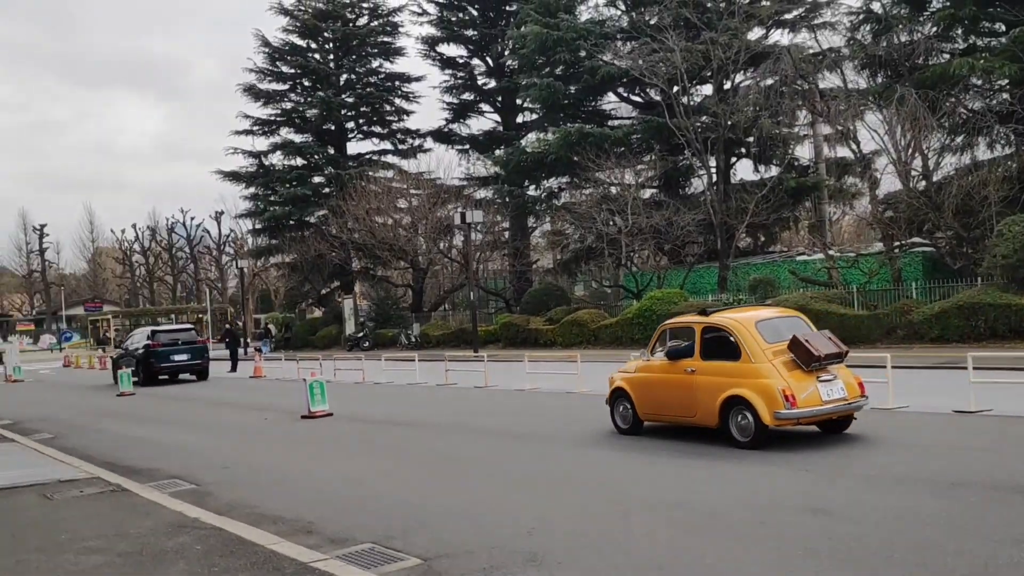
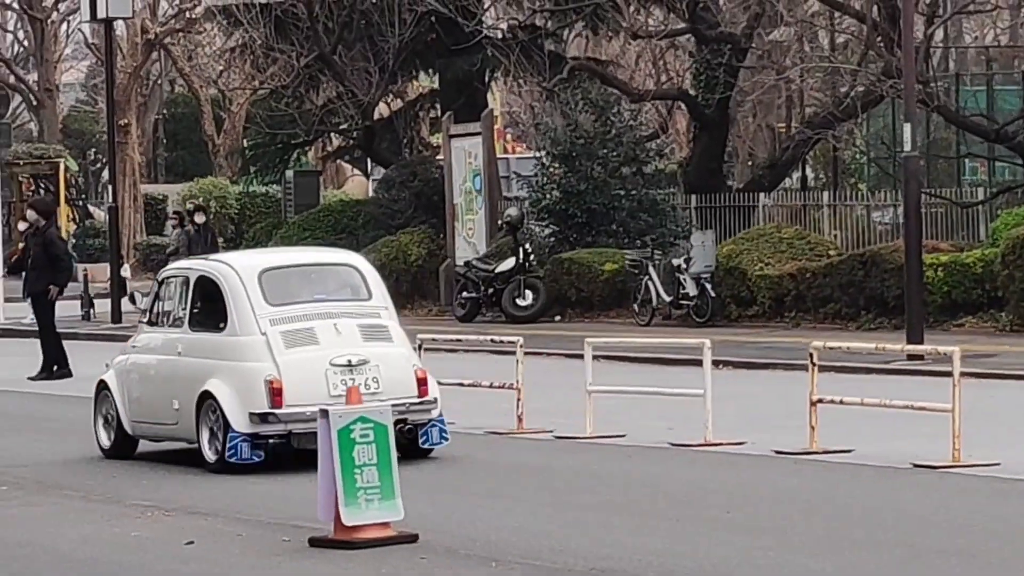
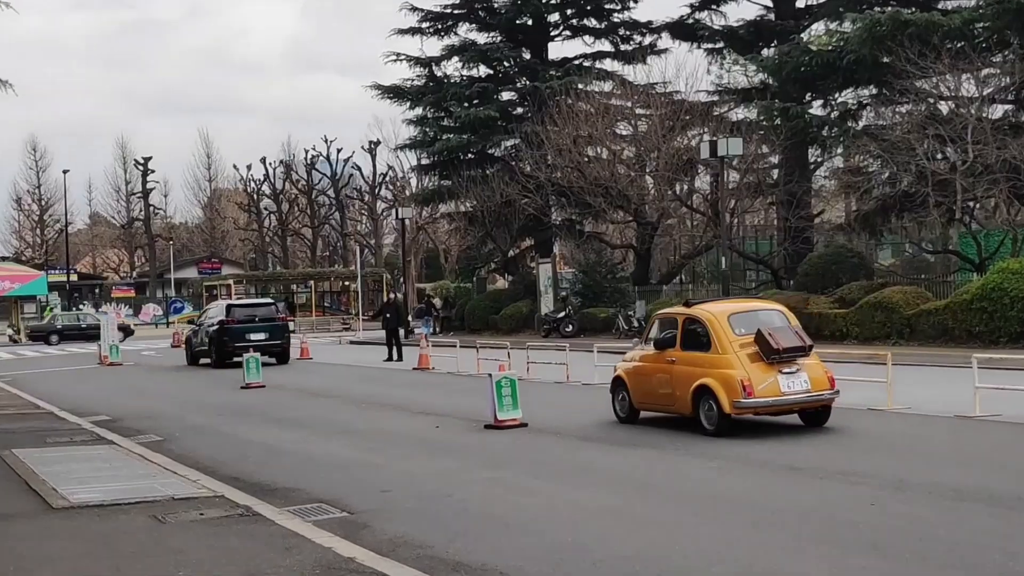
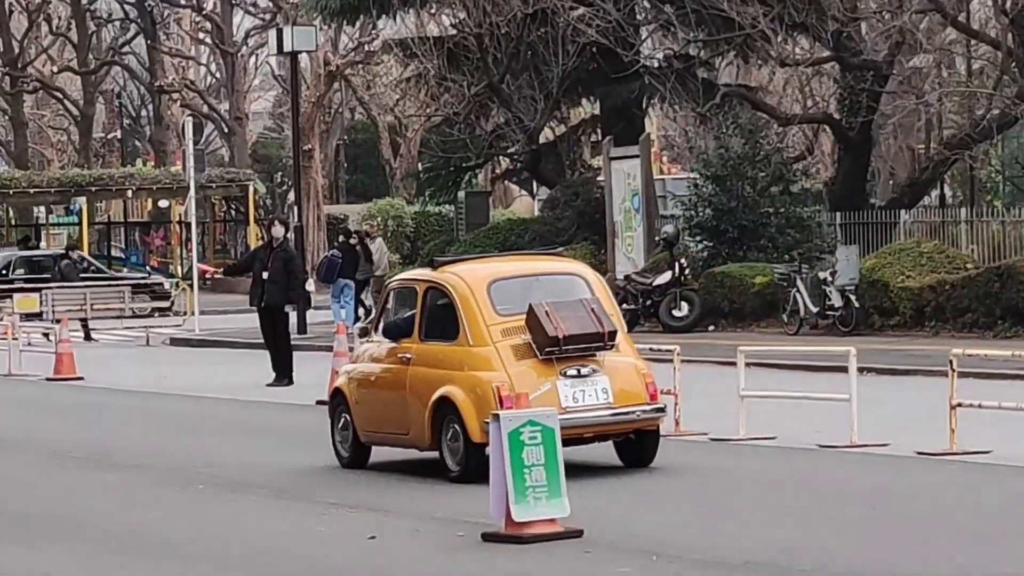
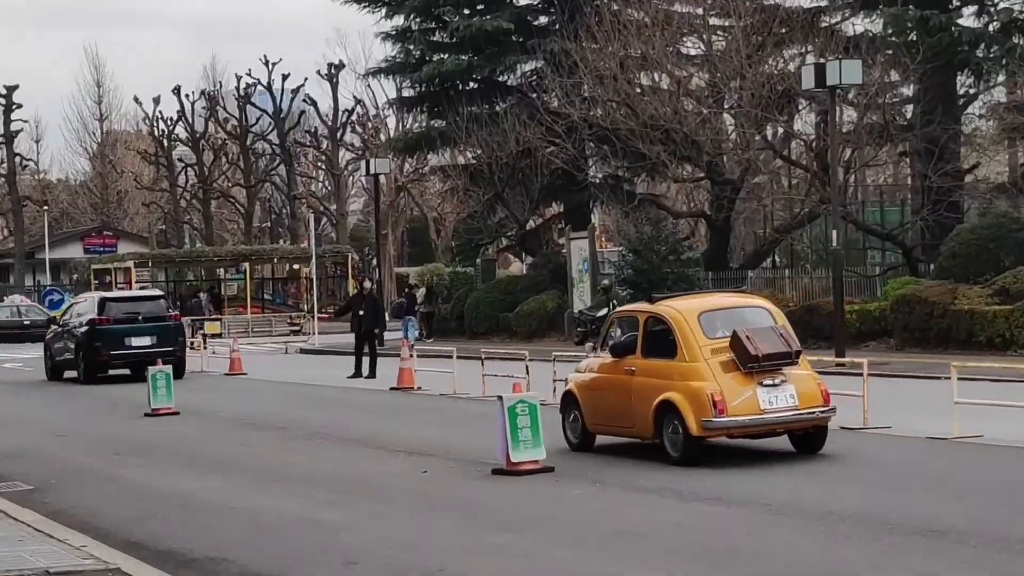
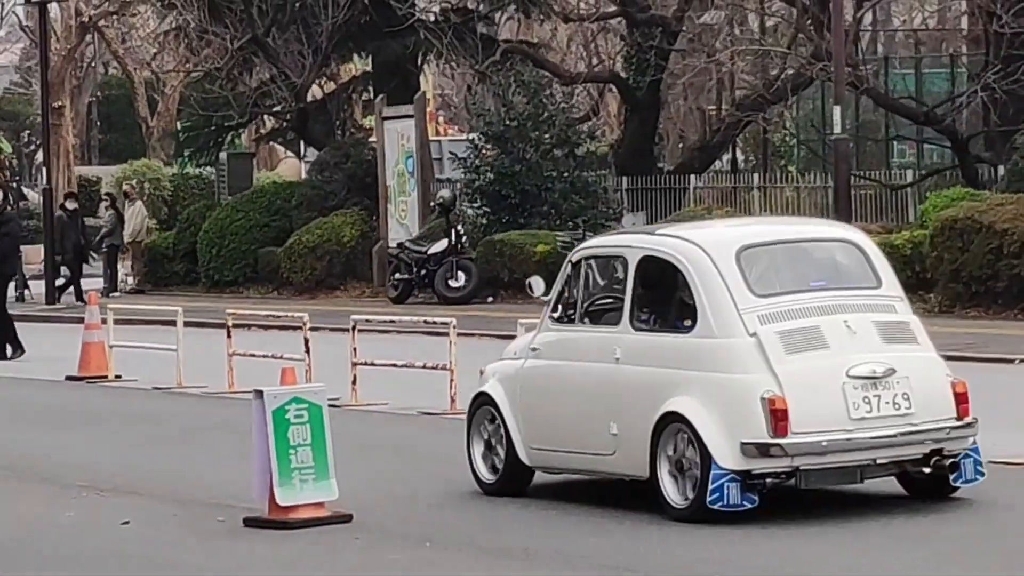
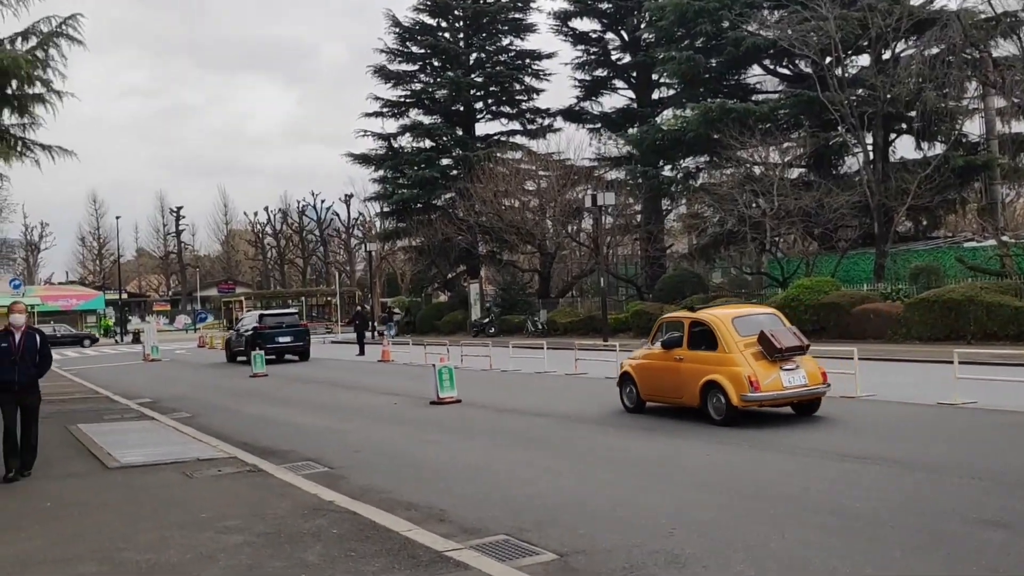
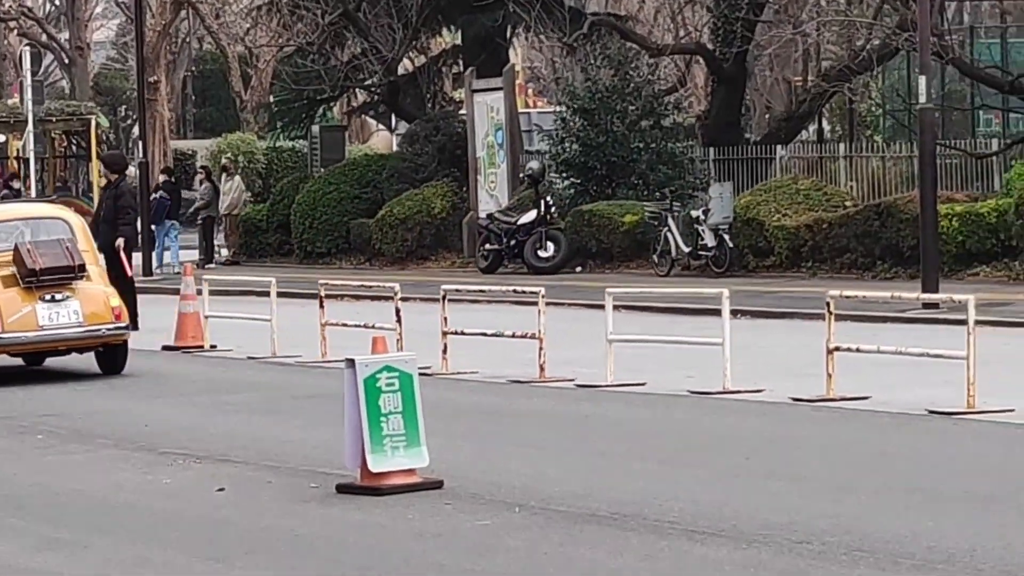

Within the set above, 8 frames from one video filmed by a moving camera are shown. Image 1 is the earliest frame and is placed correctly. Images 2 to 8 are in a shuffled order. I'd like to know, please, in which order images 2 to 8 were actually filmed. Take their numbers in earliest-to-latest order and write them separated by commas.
7, 3, 5, 4, 8, 6, 2
